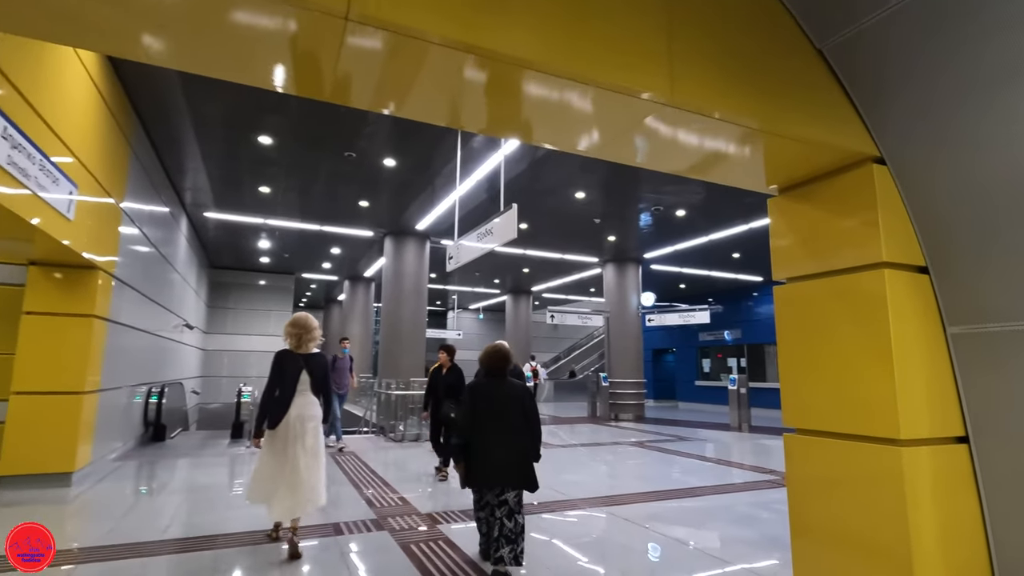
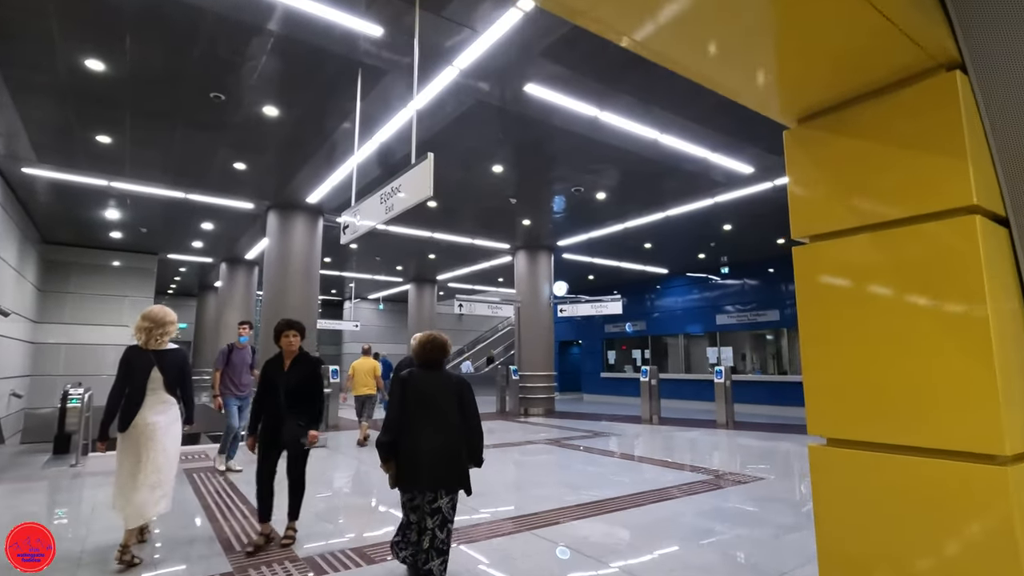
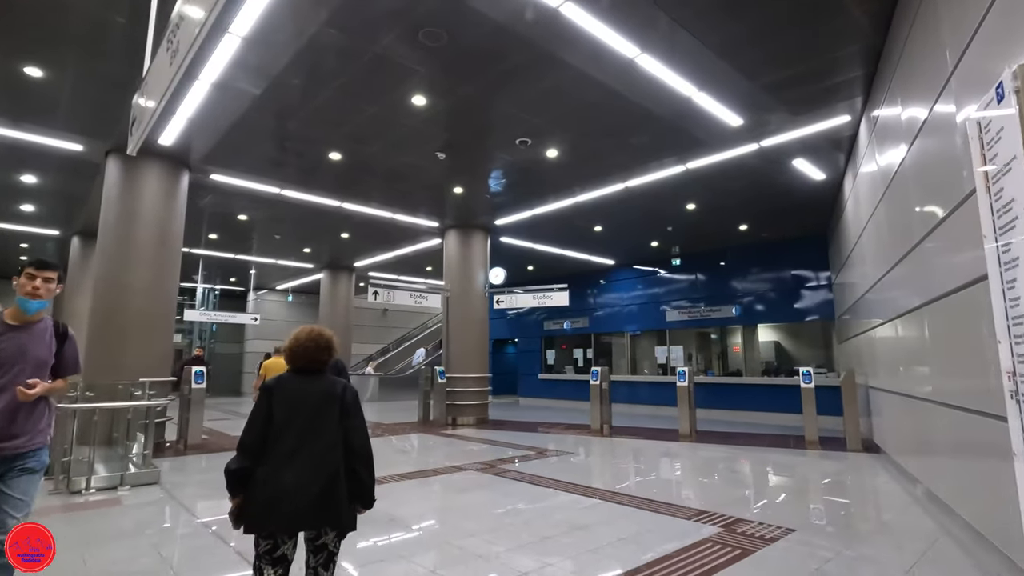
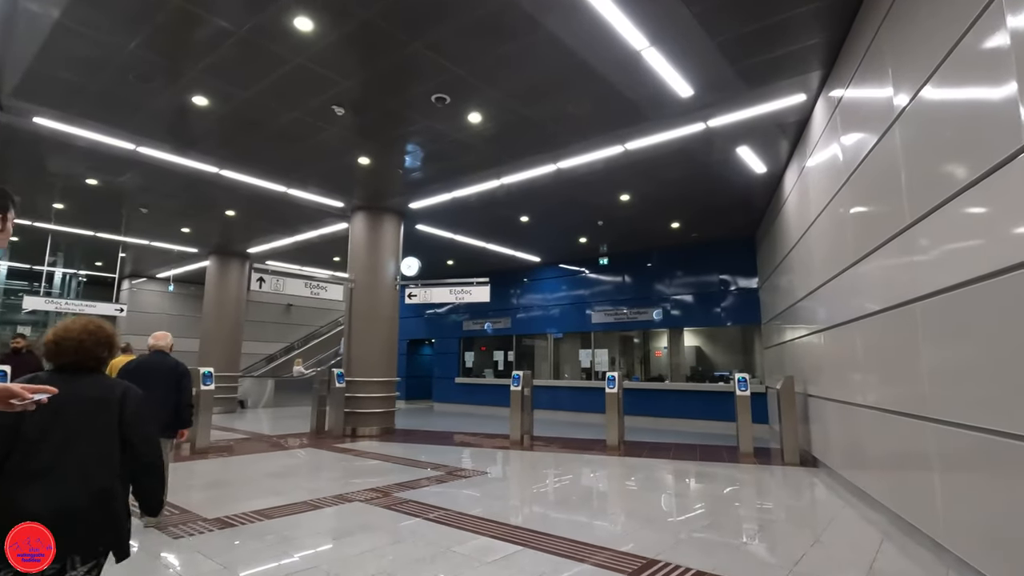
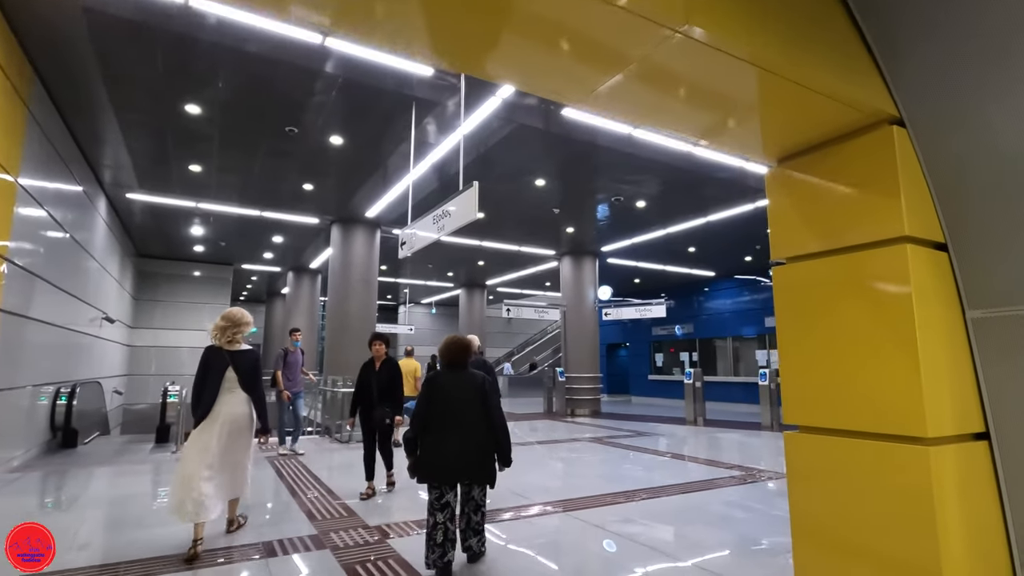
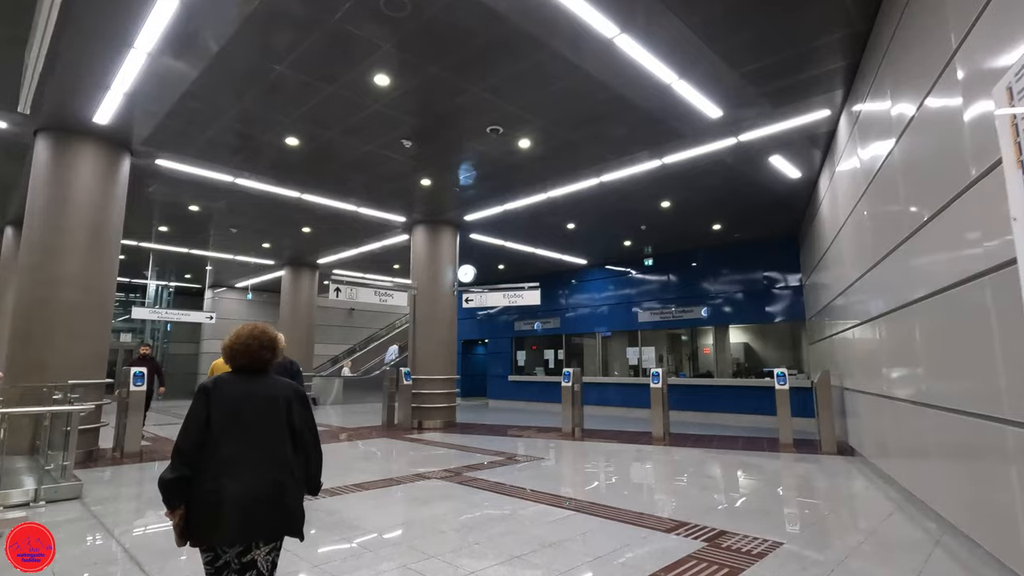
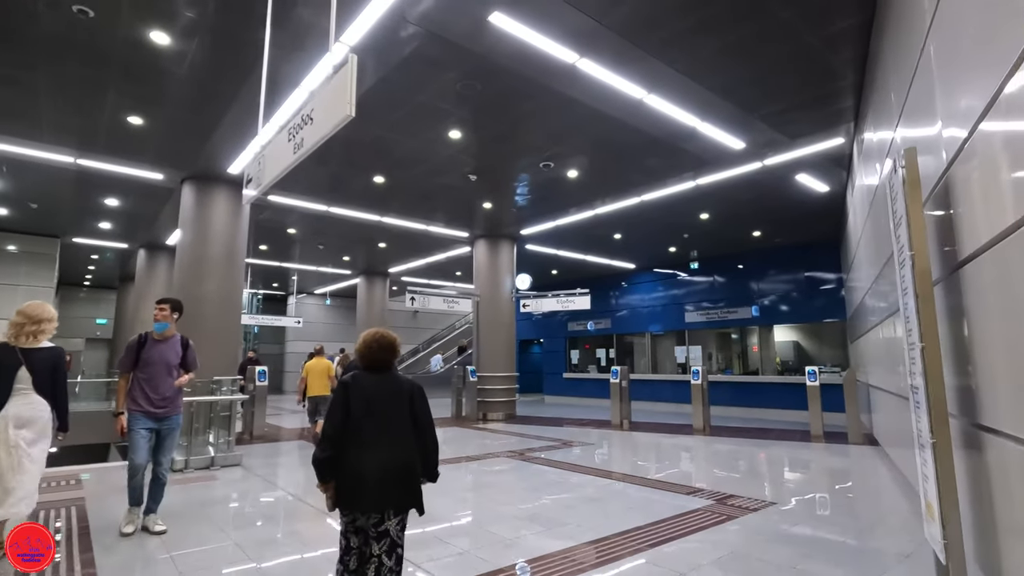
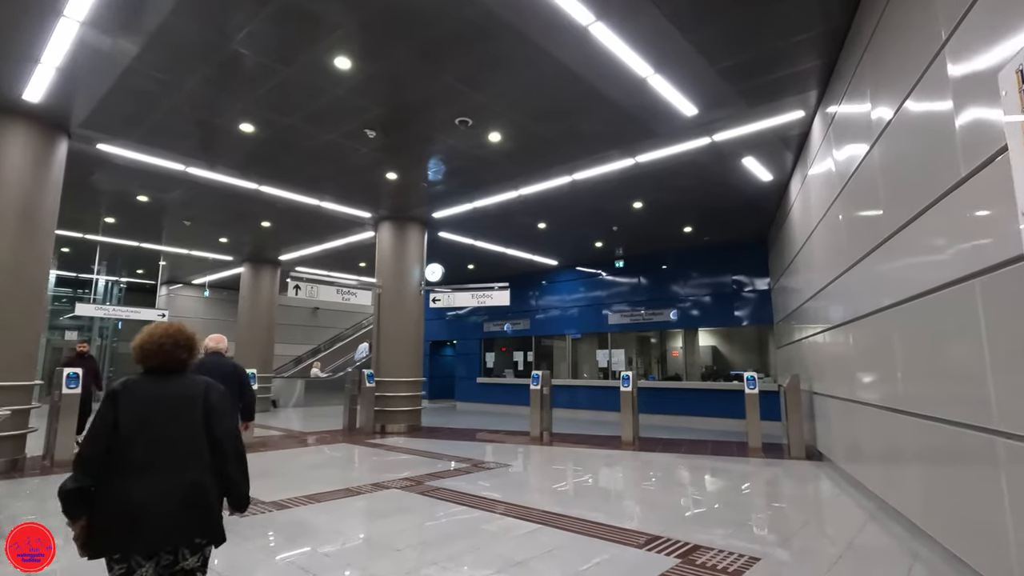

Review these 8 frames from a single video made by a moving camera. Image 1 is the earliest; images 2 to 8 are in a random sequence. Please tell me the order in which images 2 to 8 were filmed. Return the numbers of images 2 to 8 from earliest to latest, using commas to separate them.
5, 2, 7, 3, 6, 8, 4
